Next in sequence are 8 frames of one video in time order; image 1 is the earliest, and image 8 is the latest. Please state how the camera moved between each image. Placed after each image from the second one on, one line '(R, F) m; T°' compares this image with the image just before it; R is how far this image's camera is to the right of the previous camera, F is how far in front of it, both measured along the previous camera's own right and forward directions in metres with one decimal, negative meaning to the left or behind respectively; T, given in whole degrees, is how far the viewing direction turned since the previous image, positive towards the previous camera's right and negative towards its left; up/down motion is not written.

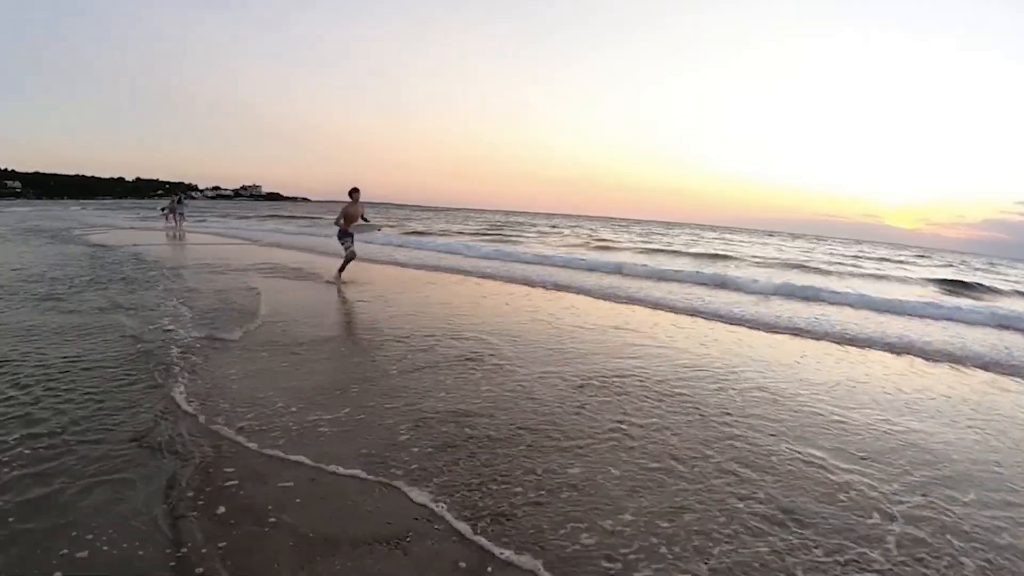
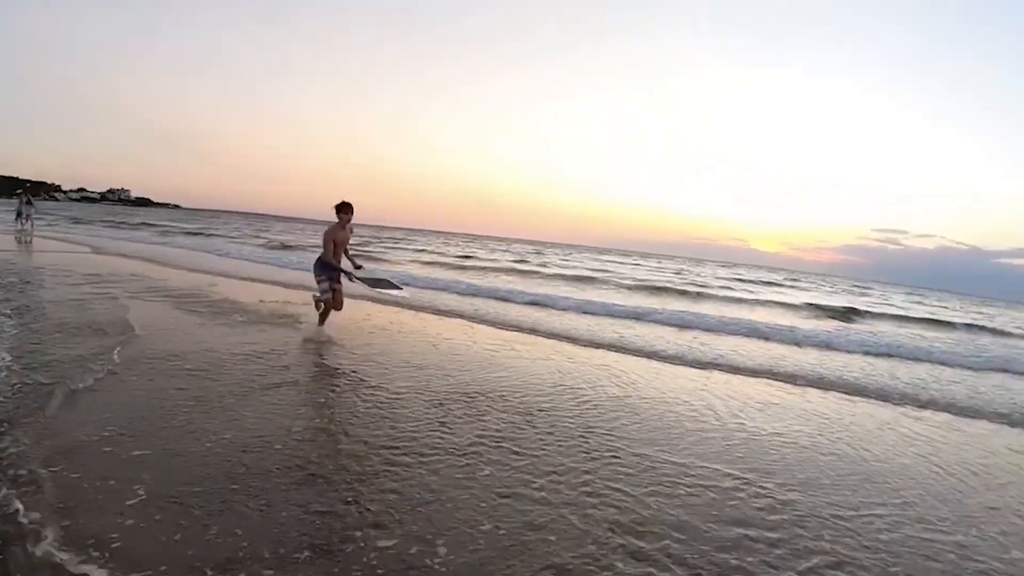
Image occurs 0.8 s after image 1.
(+0.1, 0.0) m; +9°
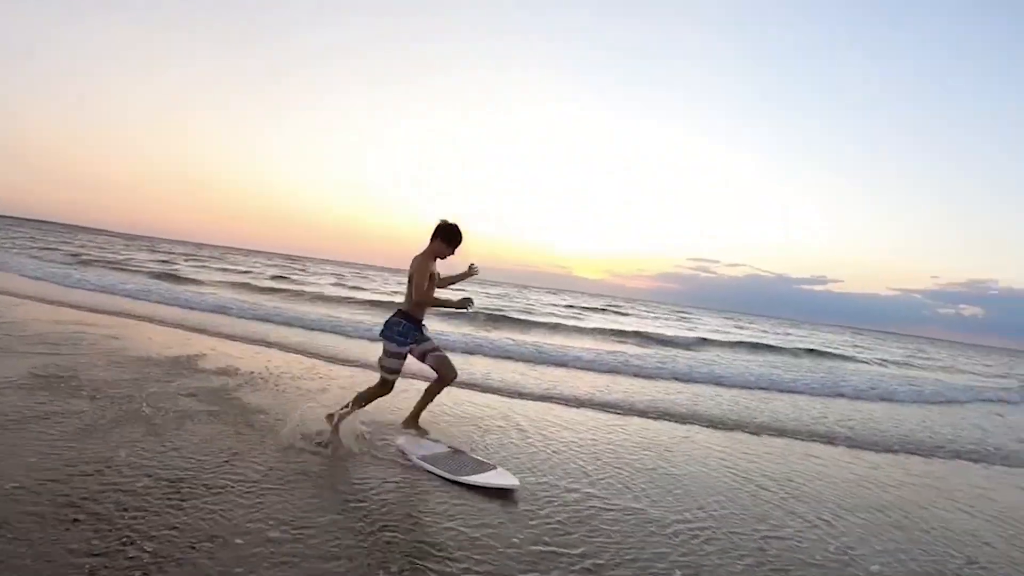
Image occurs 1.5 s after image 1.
(+0.2, 0.0) m; +10°
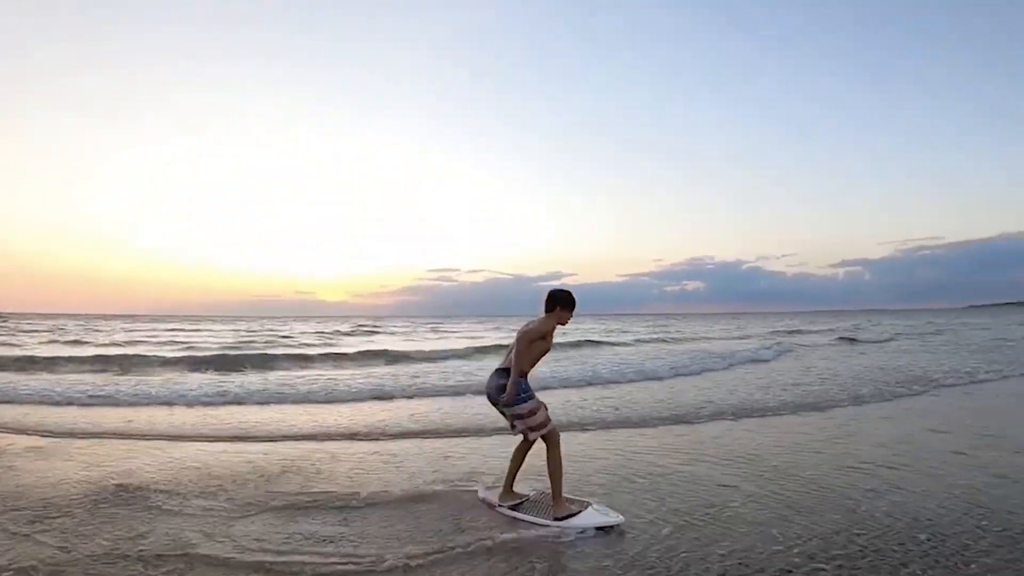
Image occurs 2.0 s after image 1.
(+0.2, -0.5) m; -27°
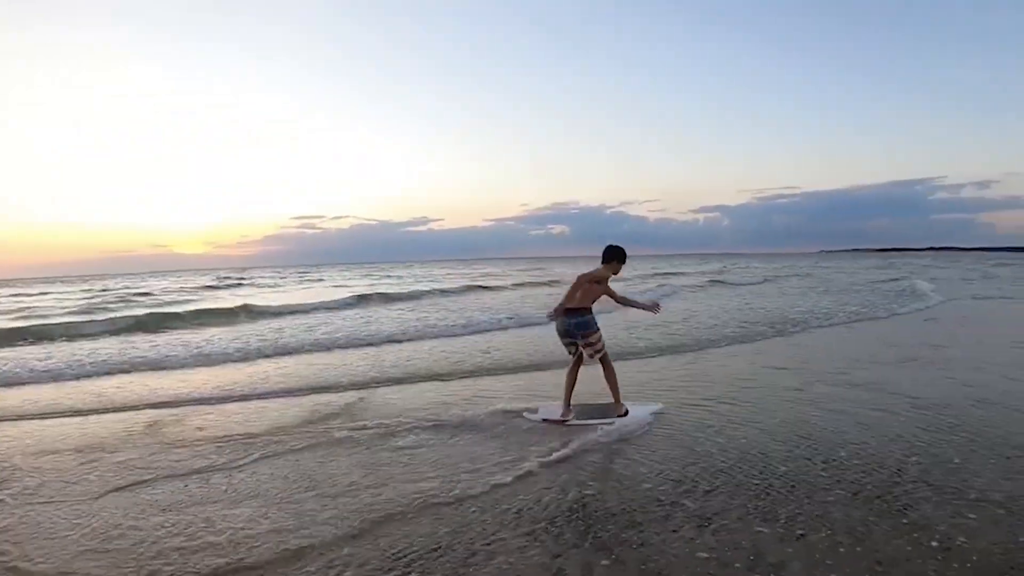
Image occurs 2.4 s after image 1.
(-0.4, +0.2) m; +12°
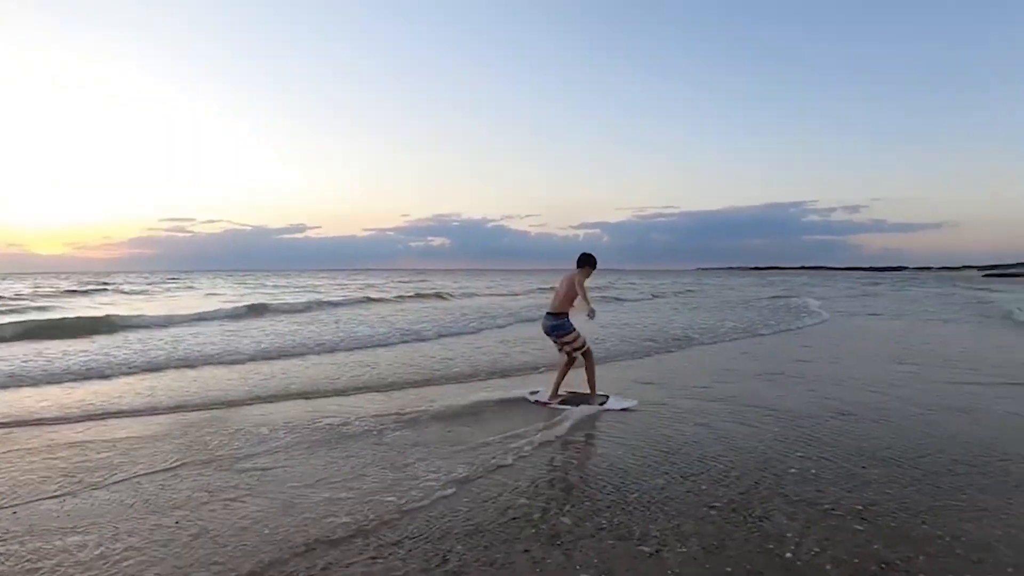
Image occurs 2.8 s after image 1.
(-0.2, +0.2) m; +9°
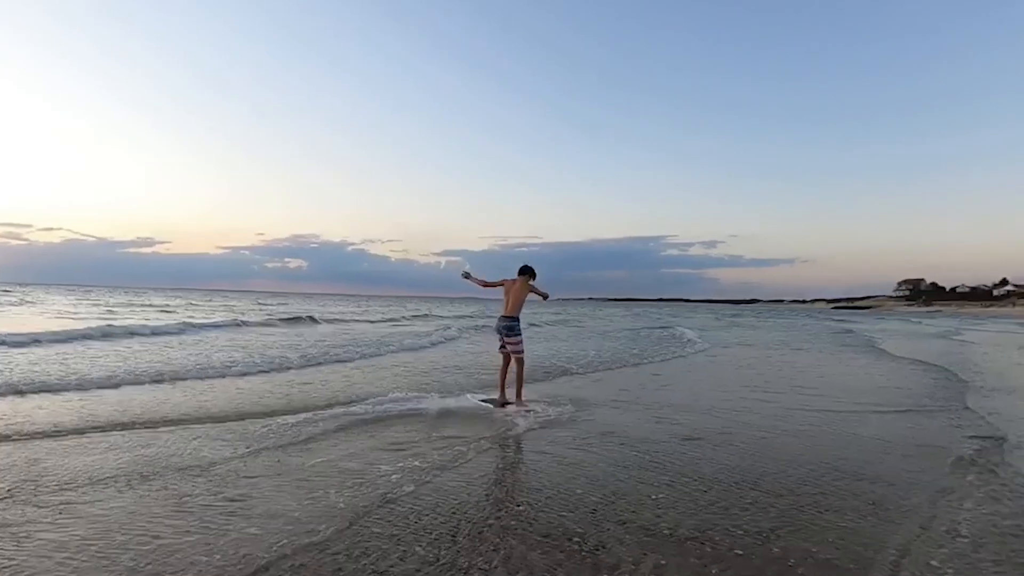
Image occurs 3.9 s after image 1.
(+0.4, +0.1) m; +10°
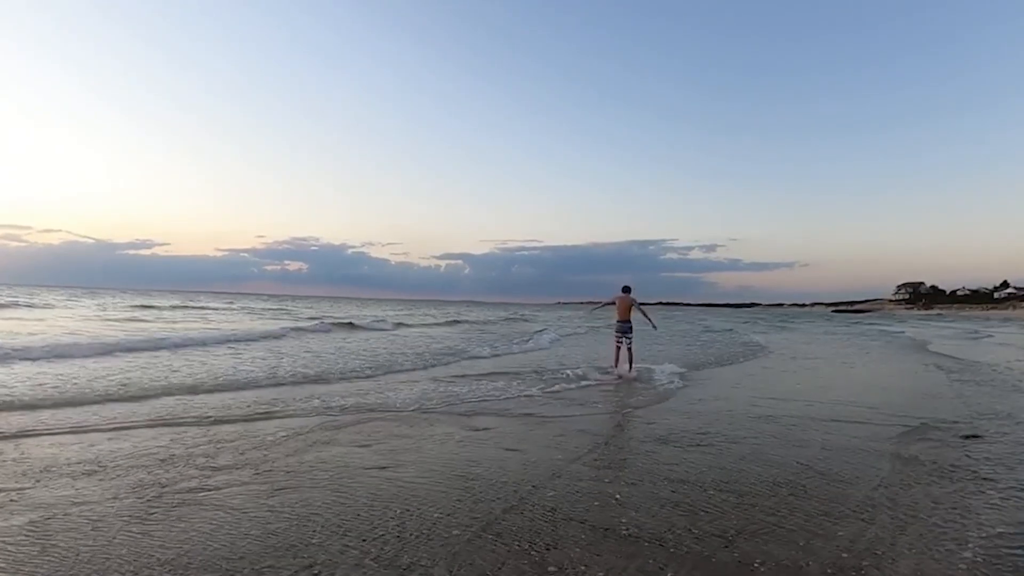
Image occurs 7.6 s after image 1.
(-1.2, -1.7) m; 0°
